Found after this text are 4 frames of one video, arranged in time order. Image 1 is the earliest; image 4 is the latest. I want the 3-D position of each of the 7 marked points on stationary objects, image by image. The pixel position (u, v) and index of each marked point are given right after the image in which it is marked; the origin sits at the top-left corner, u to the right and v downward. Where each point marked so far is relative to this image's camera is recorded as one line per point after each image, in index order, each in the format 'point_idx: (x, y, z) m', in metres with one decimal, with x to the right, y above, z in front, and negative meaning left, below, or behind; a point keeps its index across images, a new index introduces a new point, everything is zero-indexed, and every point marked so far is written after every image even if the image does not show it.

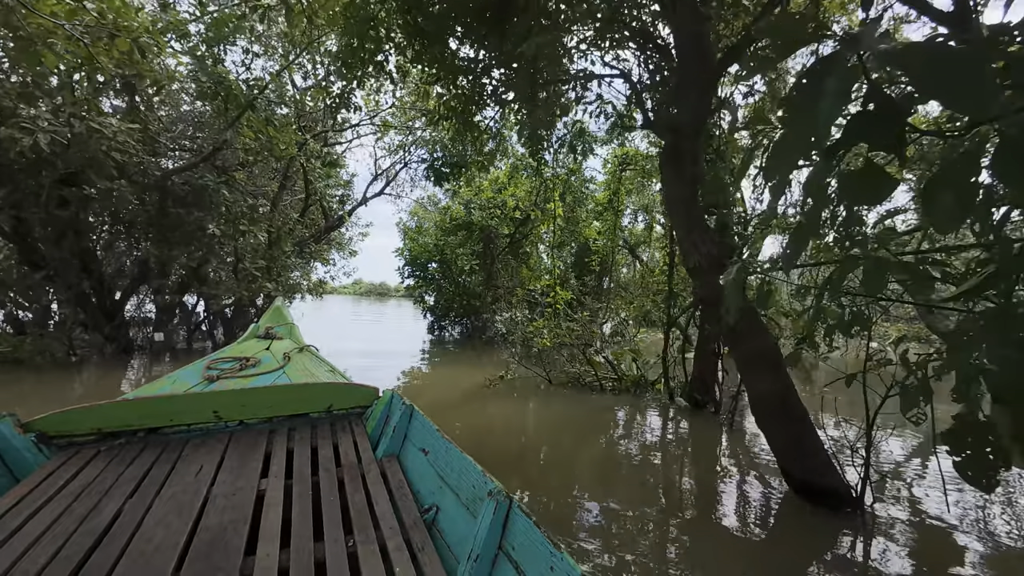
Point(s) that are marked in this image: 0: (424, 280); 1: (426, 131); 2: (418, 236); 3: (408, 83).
0: (-2.2, +0.2, +13.5) m
1: (-1.3, +2.3, +7.8) m
2: (-2.4, +1.4, +13.4) m
3: (-1.2, +2.5, +6.2) m
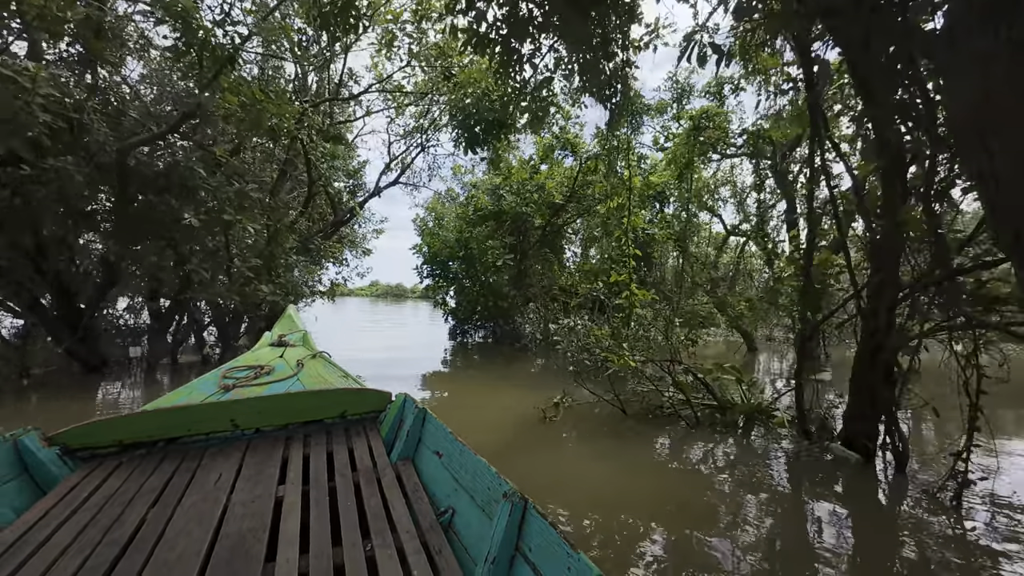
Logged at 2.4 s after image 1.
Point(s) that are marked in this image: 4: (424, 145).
0: (-1.6, +0.2, +12.3) m
1: (-0.8, +2.3, +6.5) m
2: (-1.7, +1.3, +12.2) m
3: (-0.8, +2.4, +5.0) m
4: (-1.7, +2.7, +10.0) m
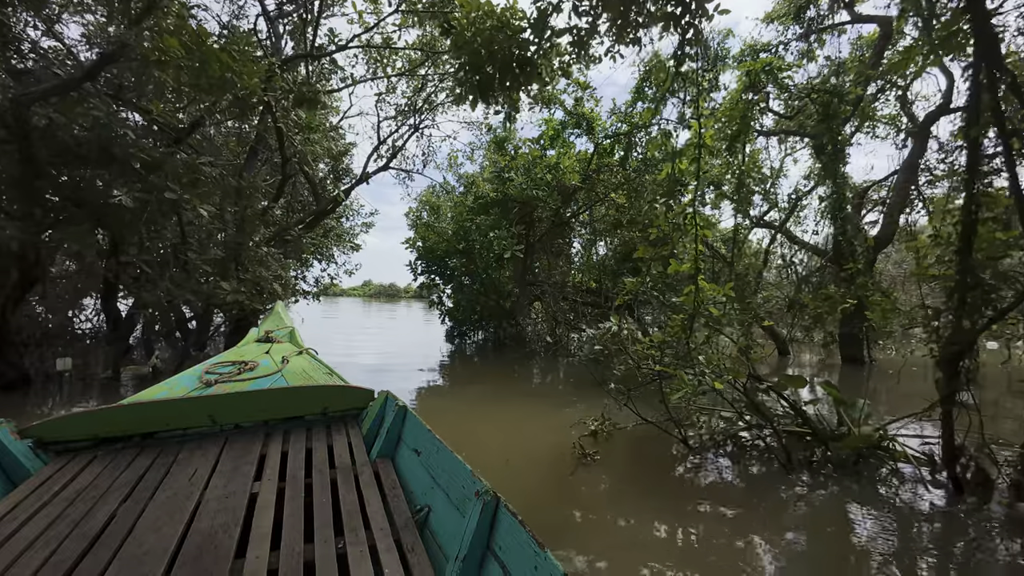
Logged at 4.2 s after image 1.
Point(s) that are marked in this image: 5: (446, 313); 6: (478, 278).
0: (-1.5, +0.3, +11.3) m
1: (-0.7, +2.4, +5.5) m
2: (-1.7, +1.4, +11.2) m
3: (-0.7, +2.5, +4.0) m
4: (-1.6, +2.8, +9.0) m
5: (-1.4, -0.5, +11.7) m
6: (-0.7, +0.2, +10.4) m
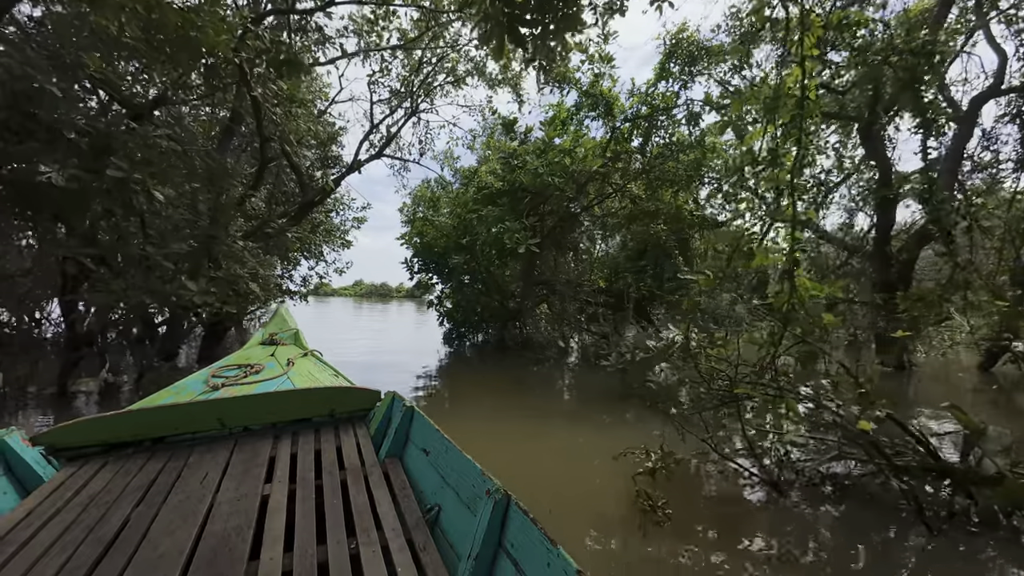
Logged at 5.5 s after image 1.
0: (-1.5, +0.3, +10.5) m
1: (-0.5, +2.4, +4.8) m
2: (-1.6, +1.4, +10.4) m
3: (-0.5, +2.5, +3.2) m
4: (-1.5, +2.8, +8.3) m
5: (-1.4, -0.5, +11.0) m
6: (-0.6, +0.2, +9.7) m
